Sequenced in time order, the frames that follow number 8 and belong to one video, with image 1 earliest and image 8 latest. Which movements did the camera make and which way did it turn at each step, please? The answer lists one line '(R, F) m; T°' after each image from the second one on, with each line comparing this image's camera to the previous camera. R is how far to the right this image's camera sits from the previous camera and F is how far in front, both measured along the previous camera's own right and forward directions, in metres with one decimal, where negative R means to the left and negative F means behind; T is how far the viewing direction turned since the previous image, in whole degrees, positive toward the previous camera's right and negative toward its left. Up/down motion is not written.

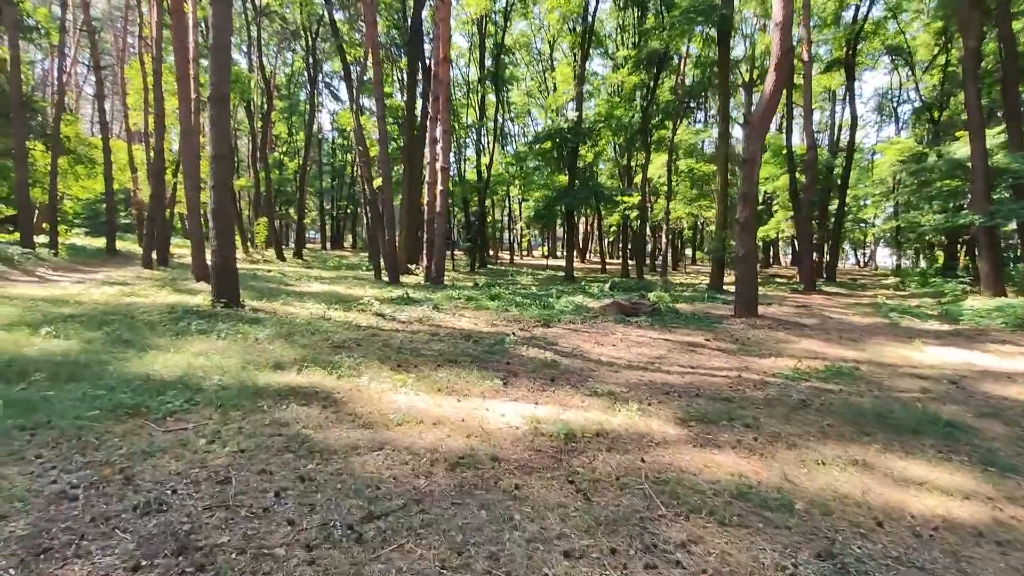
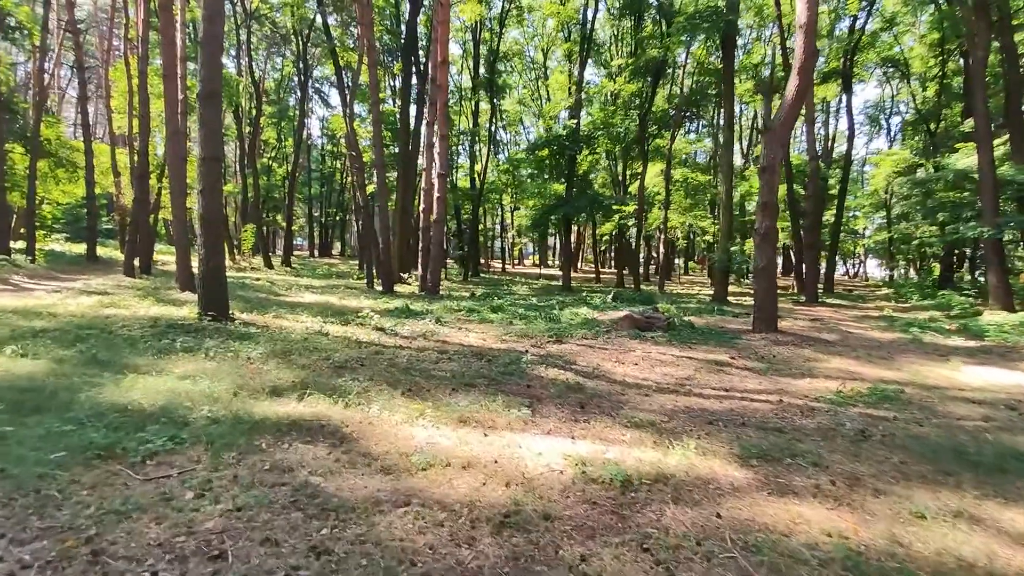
(-0.3, +0.6) m; +1°
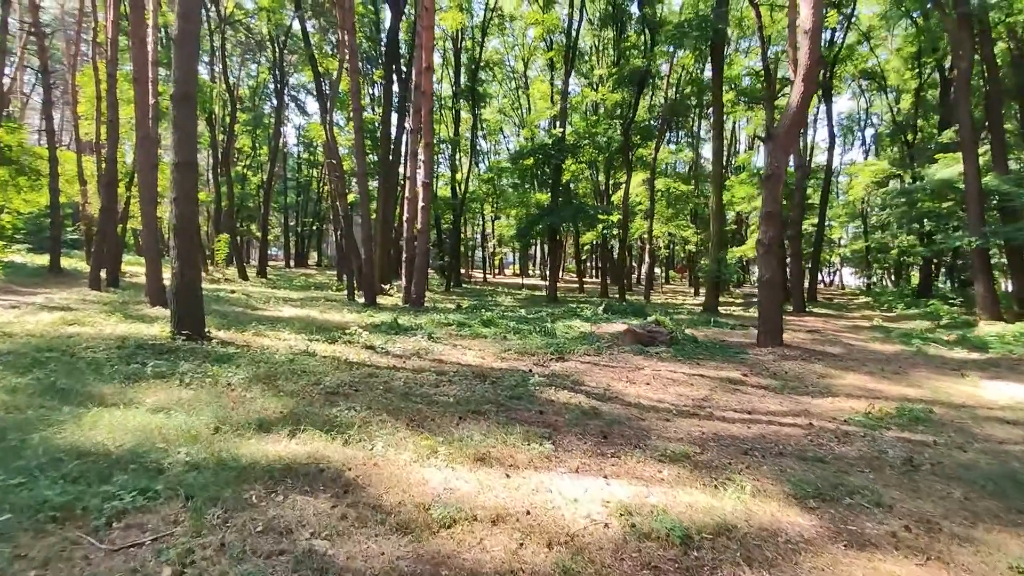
(-0.3, +0.5) m; +2°
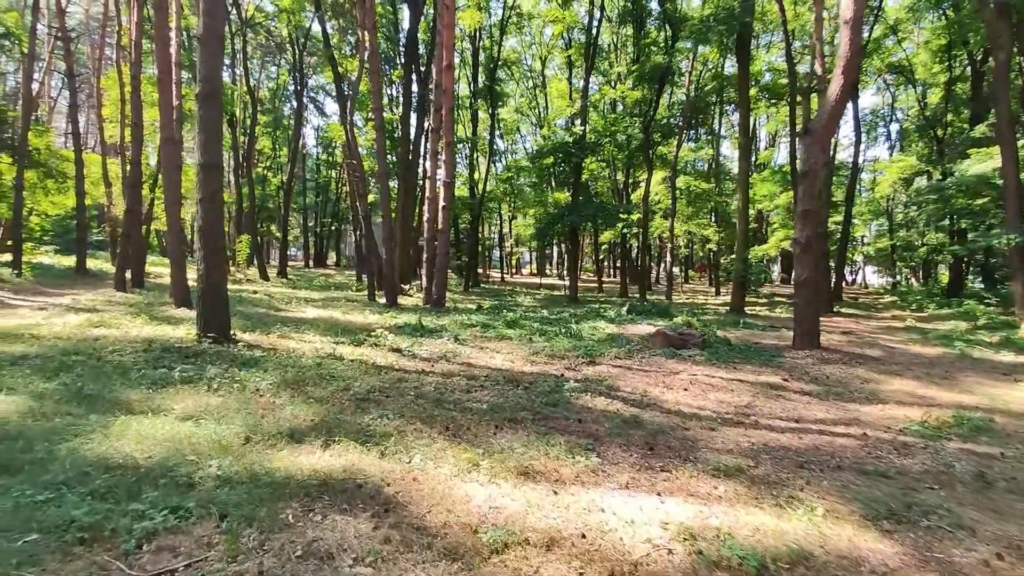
(-0.2, +0.2) m; -2°
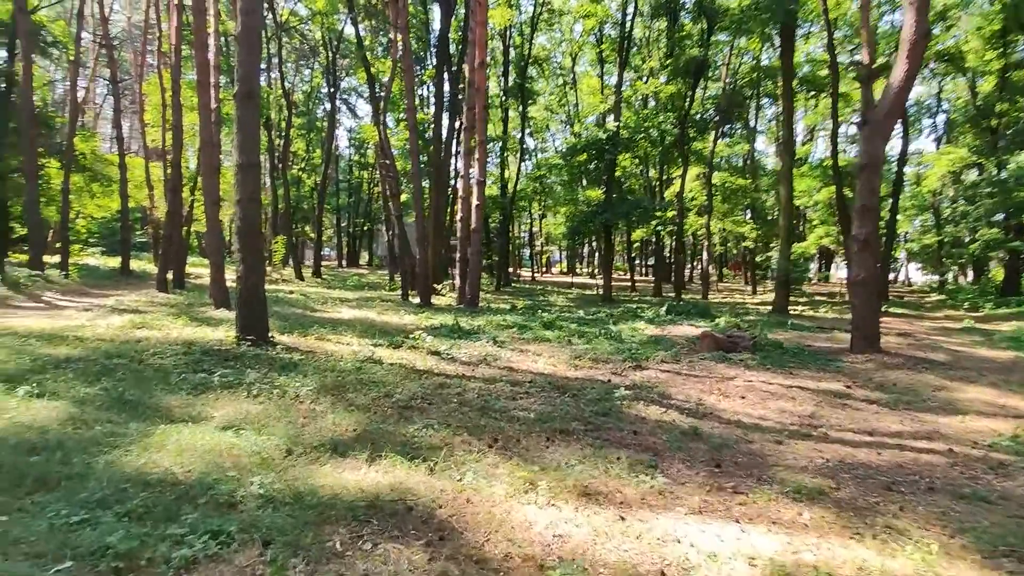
(-0.2, +0.3) m; -3°
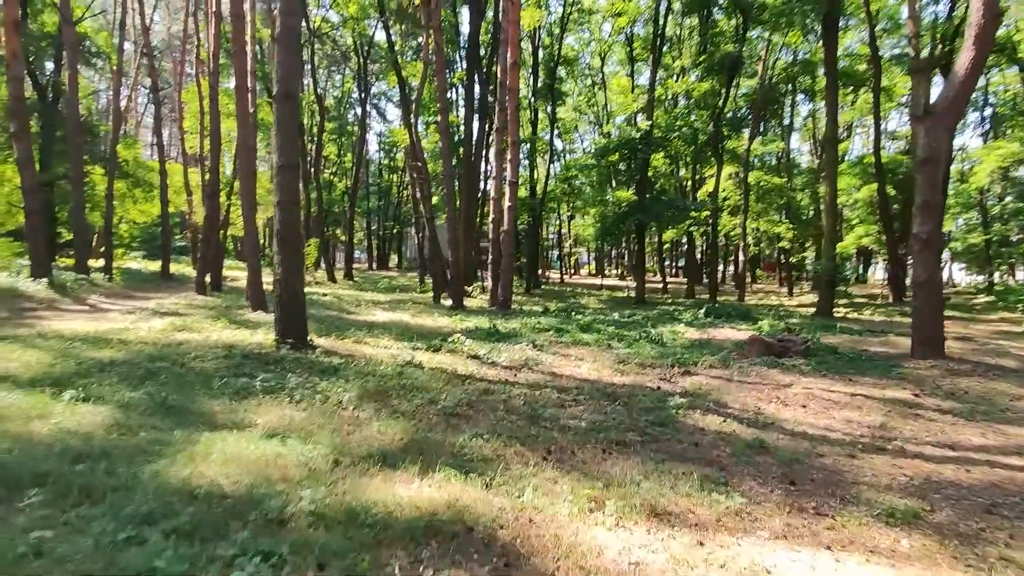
(-0.2, +0.2) m; -3°
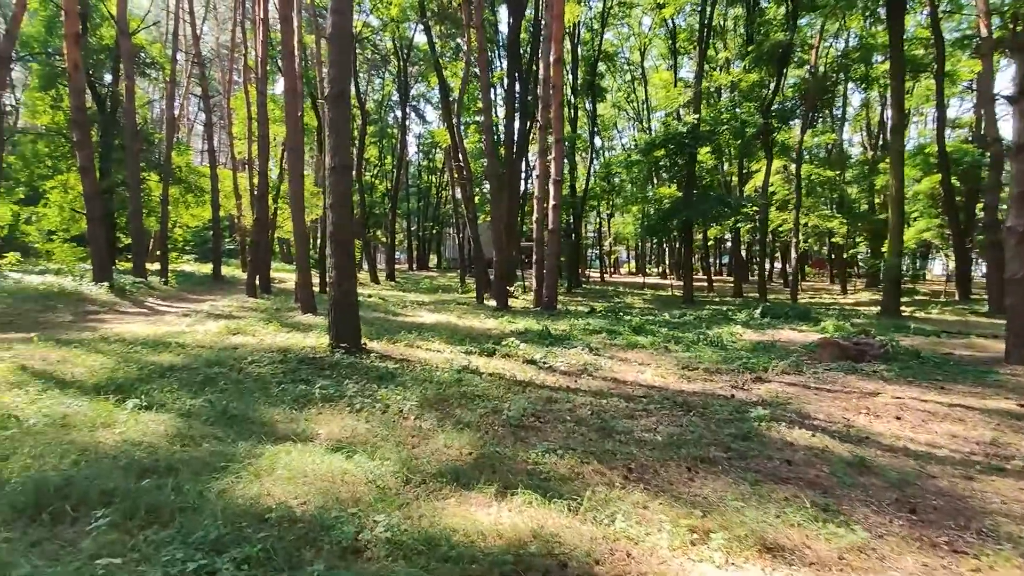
(-0.3, +0.3) m; -4°
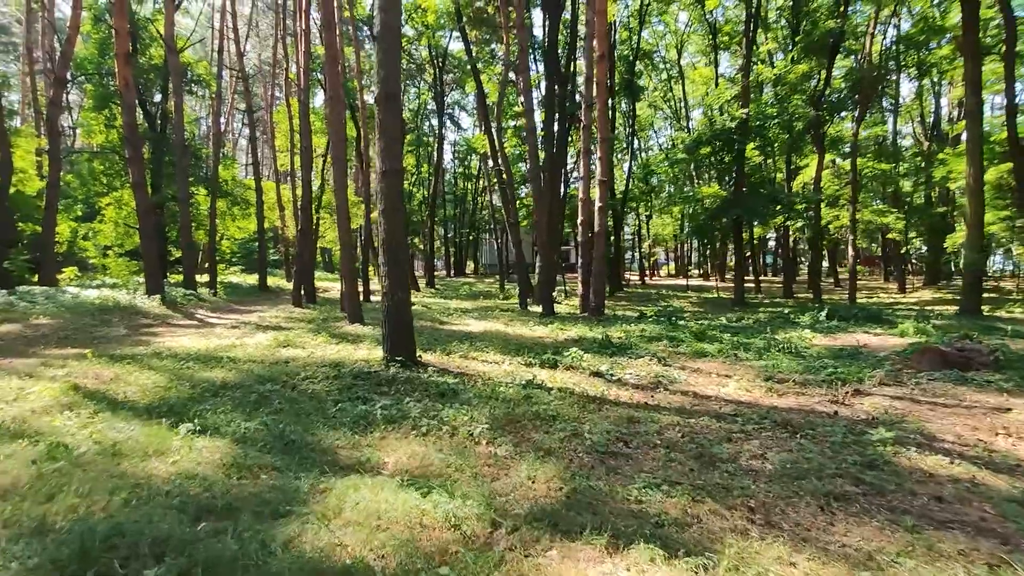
(-0.3, +0.5) m; -4°
